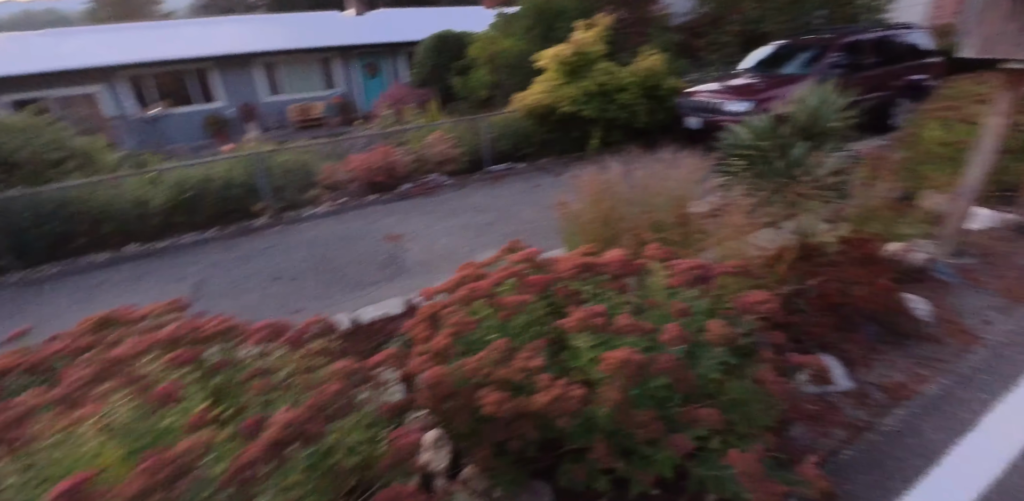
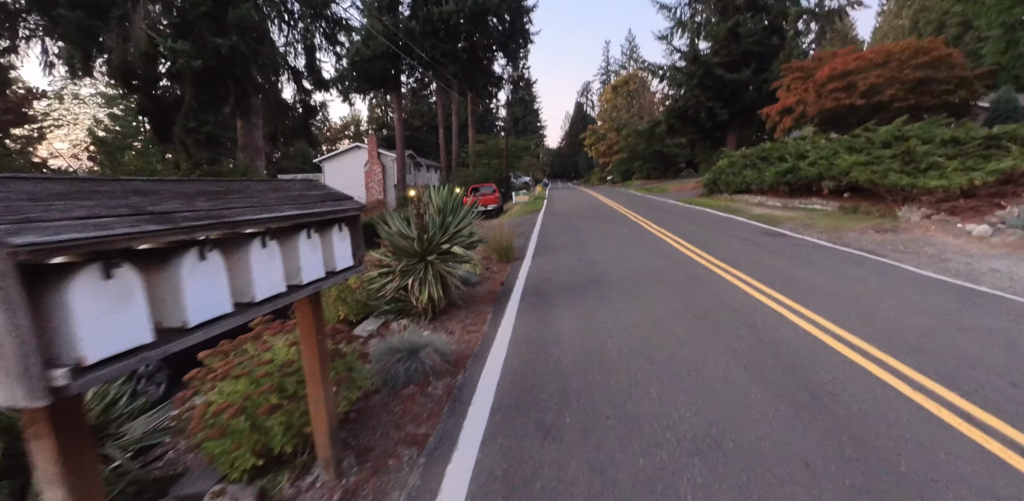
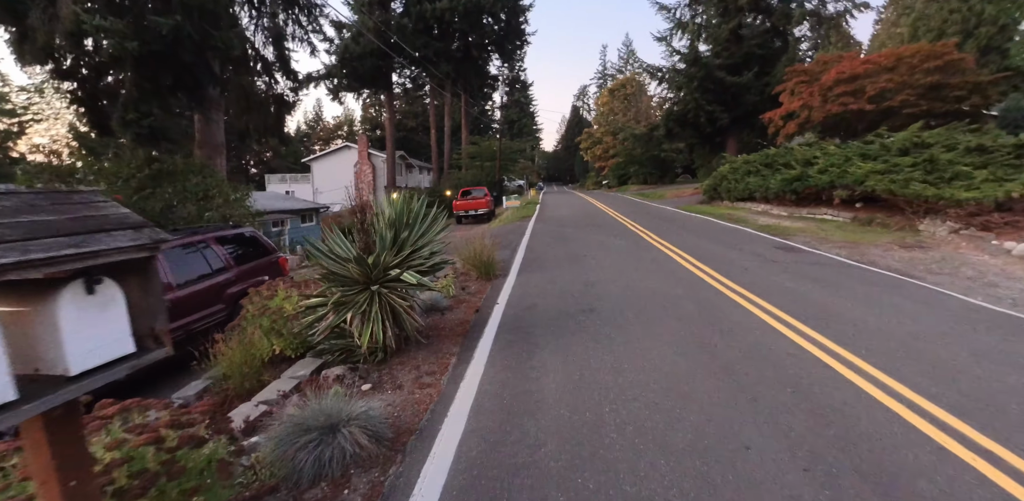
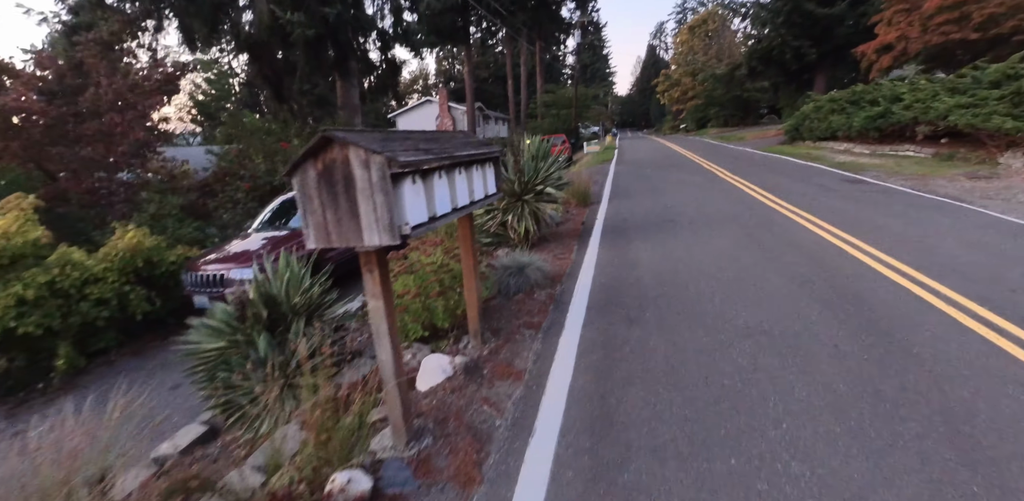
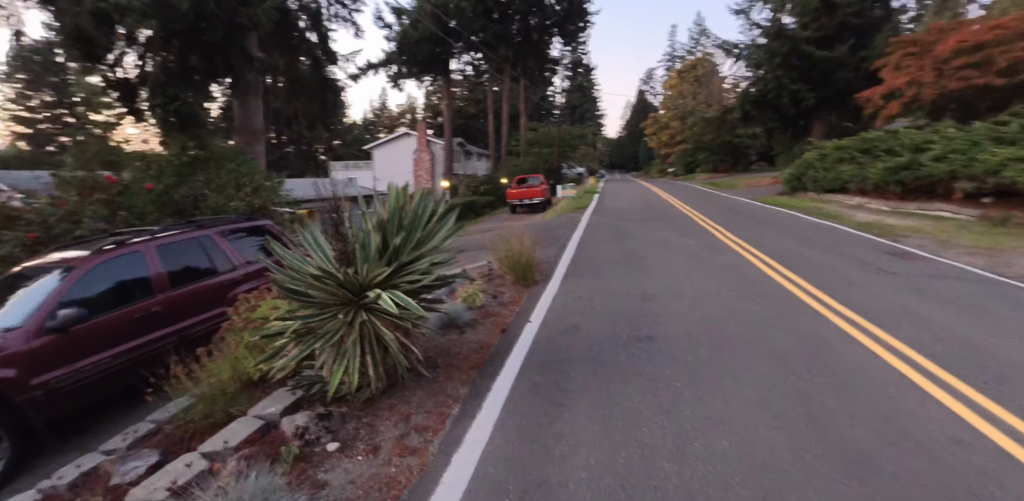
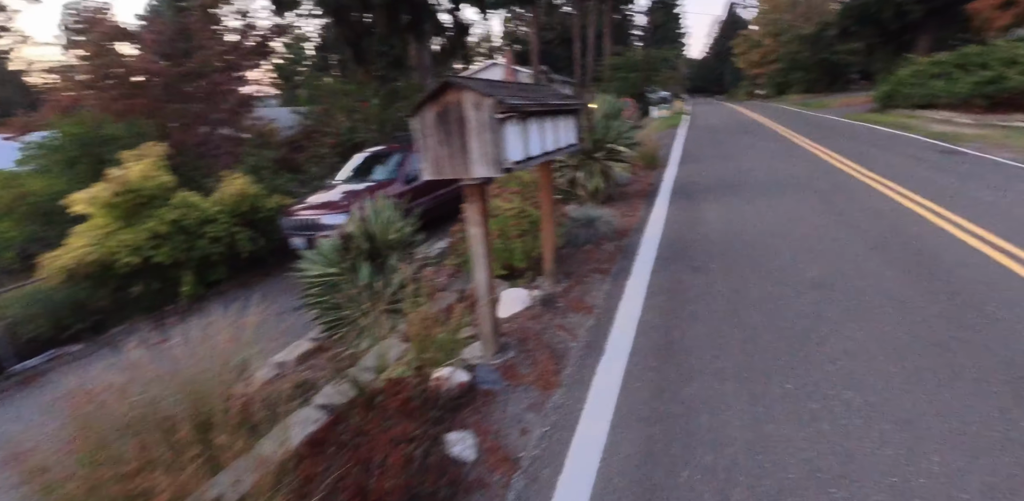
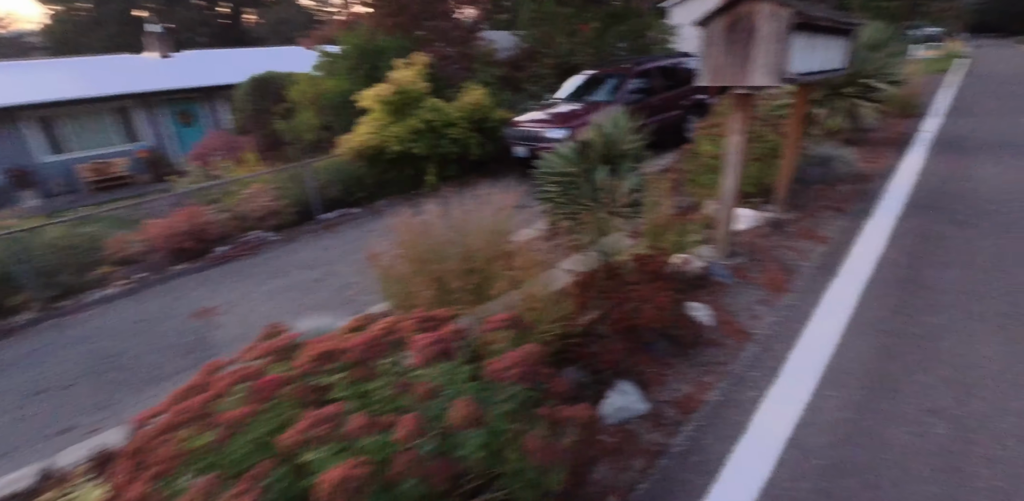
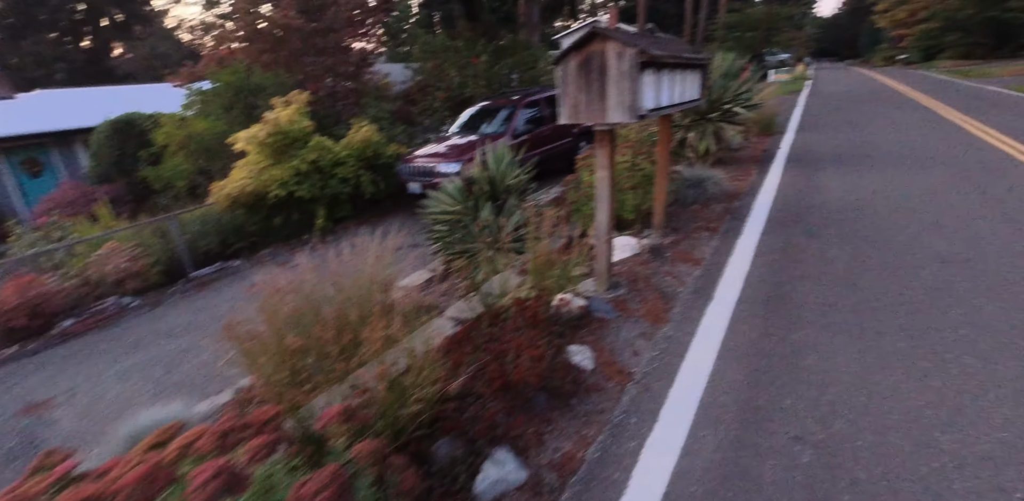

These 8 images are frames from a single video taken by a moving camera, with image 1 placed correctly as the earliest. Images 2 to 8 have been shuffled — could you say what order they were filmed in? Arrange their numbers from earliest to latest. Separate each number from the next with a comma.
7, 8, 6, 4, 2, 3, 5
